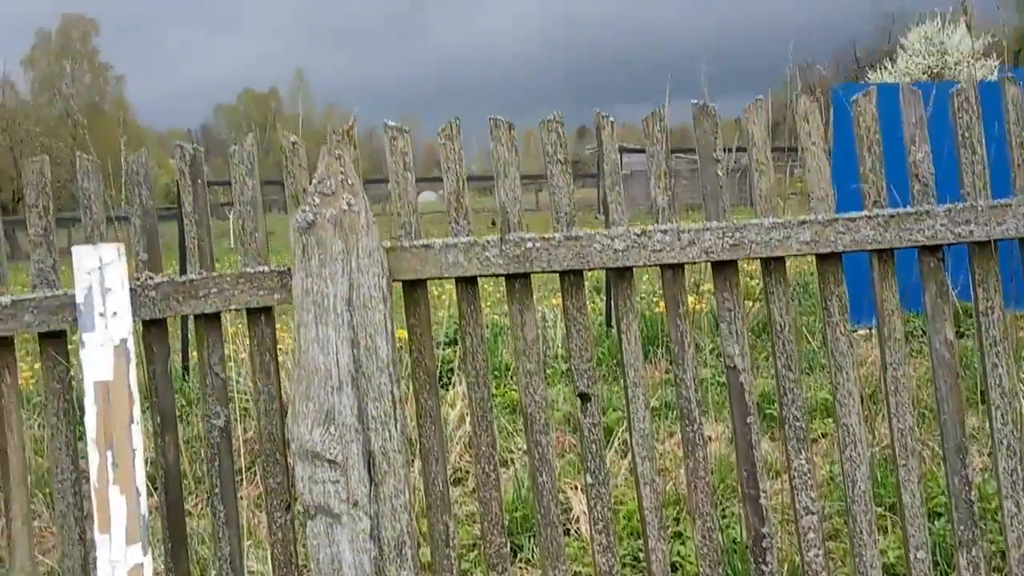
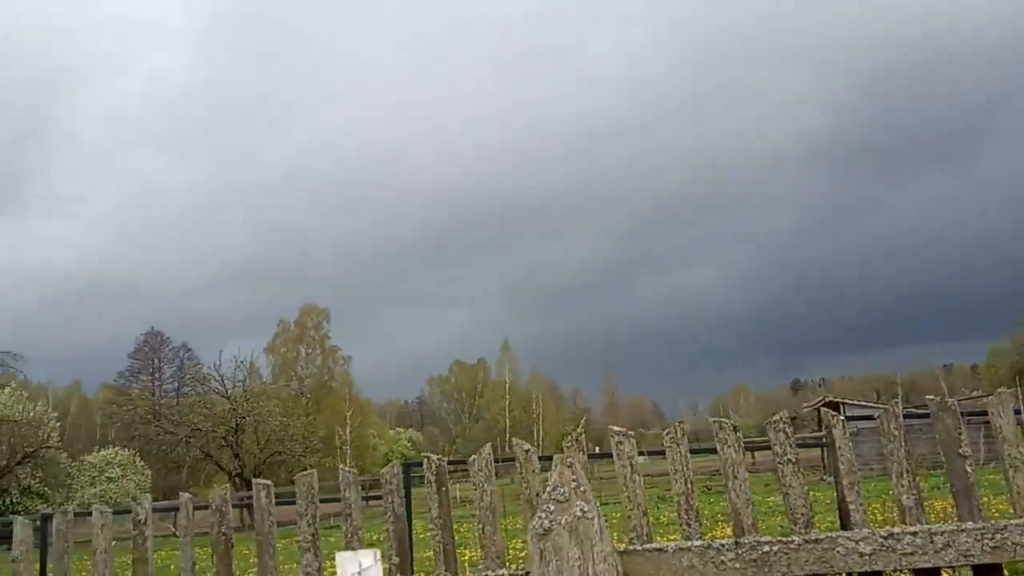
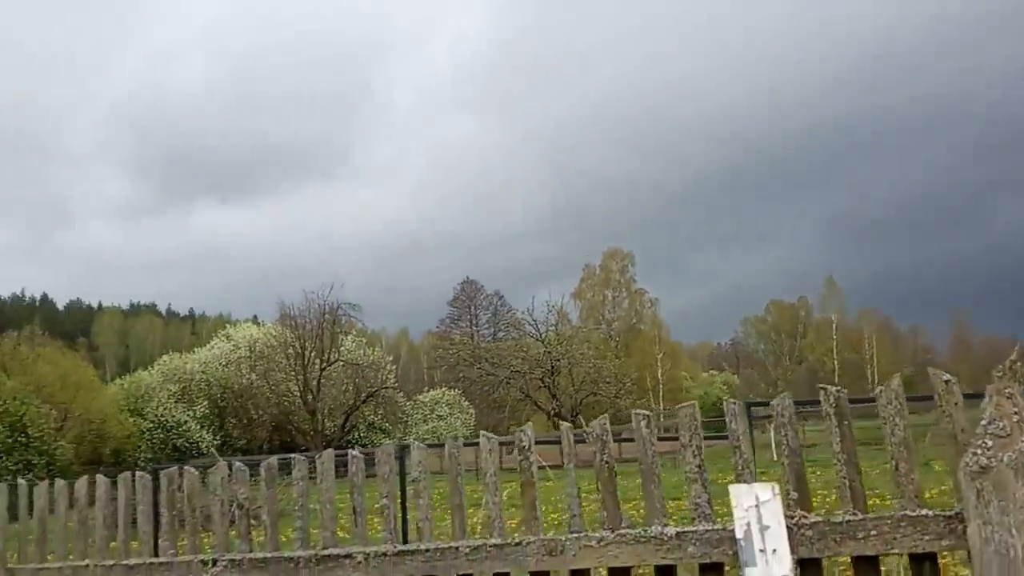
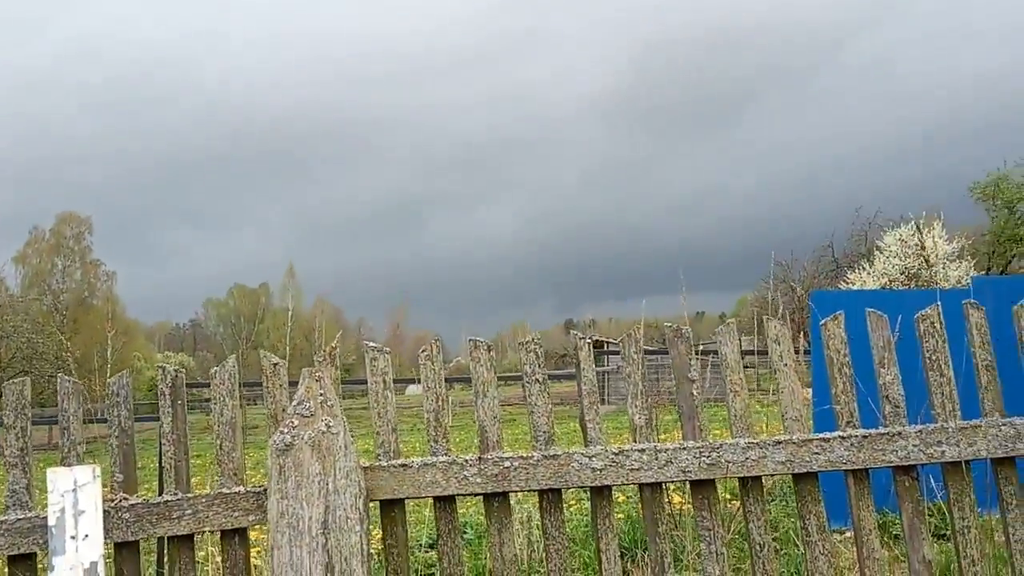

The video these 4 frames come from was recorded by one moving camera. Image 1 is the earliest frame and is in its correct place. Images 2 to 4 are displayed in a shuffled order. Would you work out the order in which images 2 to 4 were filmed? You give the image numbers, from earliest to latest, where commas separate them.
4, 2, 3
